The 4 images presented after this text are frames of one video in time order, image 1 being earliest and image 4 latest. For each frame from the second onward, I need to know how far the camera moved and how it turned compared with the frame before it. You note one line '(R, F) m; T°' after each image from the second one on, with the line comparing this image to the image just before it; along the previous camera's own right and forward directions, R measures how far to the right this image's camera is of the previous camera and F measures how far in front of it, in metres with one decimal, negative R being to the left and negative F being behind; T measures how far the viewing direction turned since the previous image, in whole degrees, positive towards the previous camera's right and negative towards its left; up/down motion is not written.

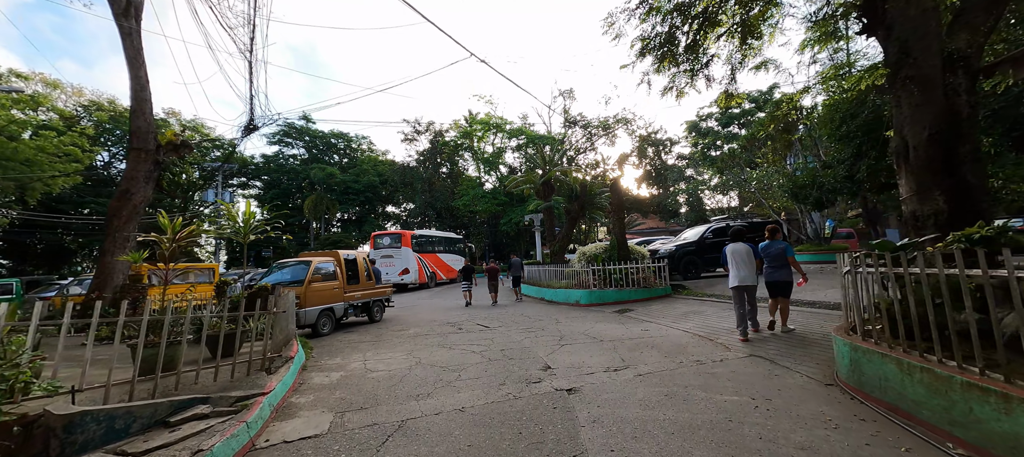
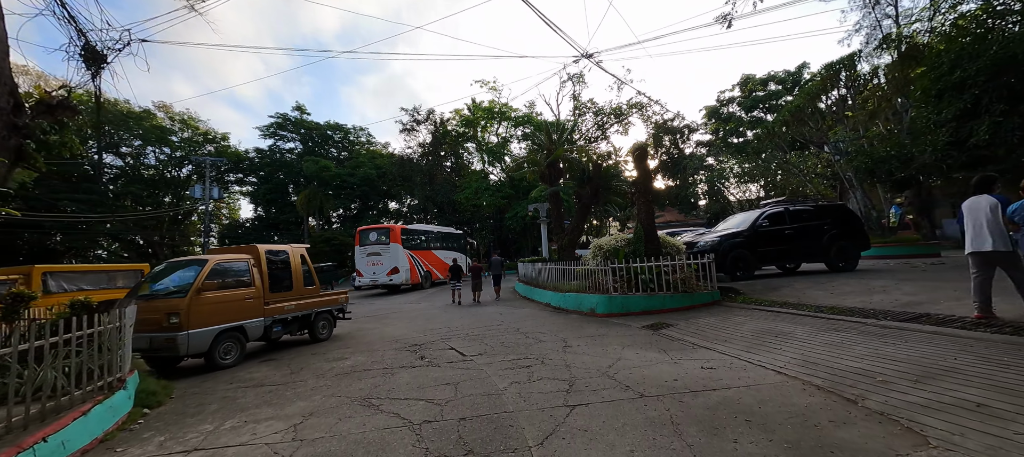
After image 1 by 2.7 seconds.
(+0.4, +2.8) m; -2°
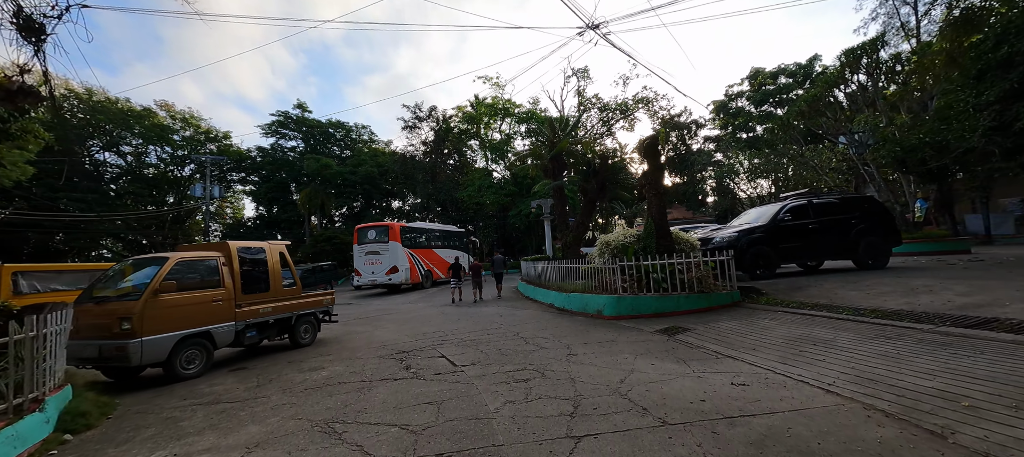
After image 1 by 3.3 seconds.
(+0.1, +0.7) m; -1°
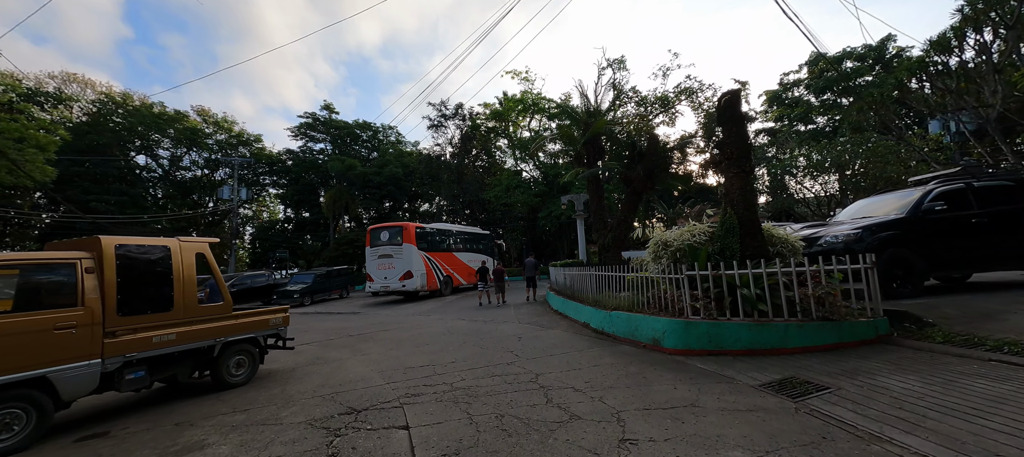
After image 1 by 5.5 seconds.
(+0.2, +2.4) m; -5°
